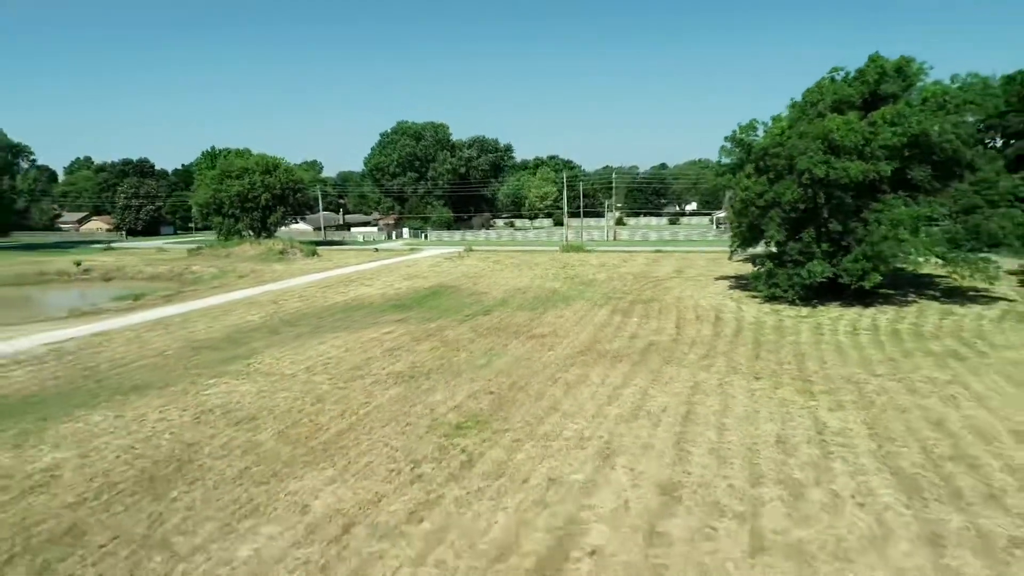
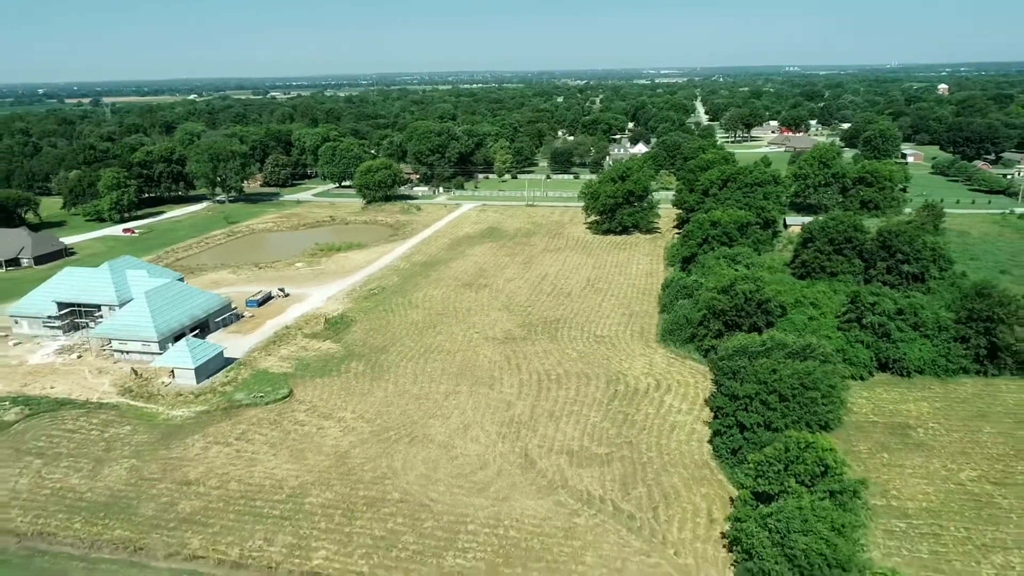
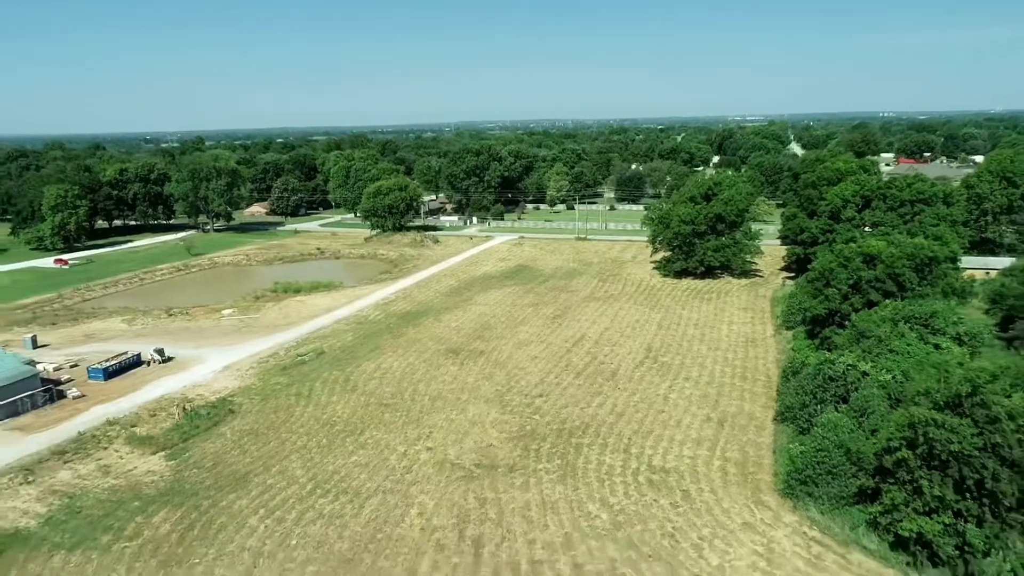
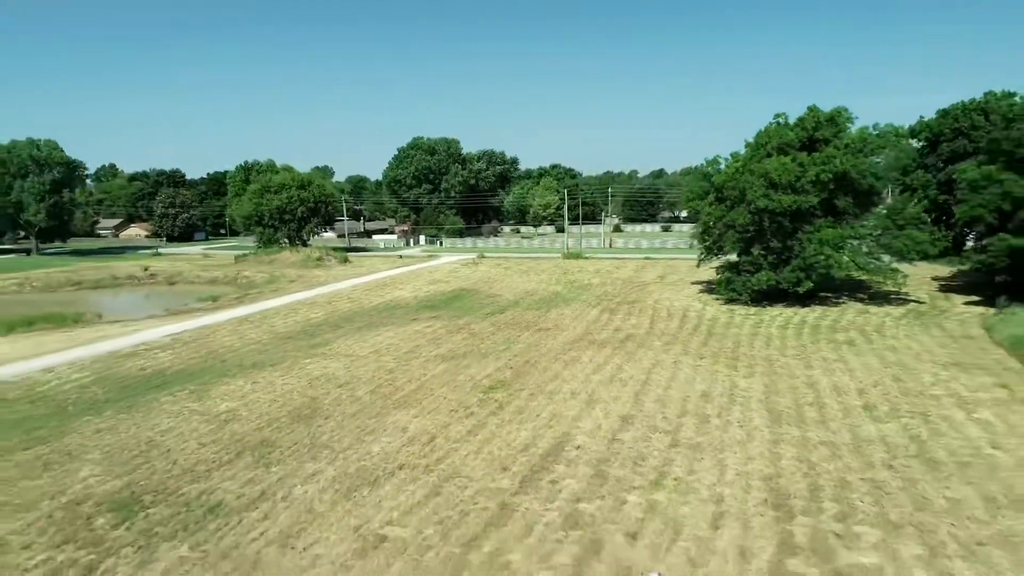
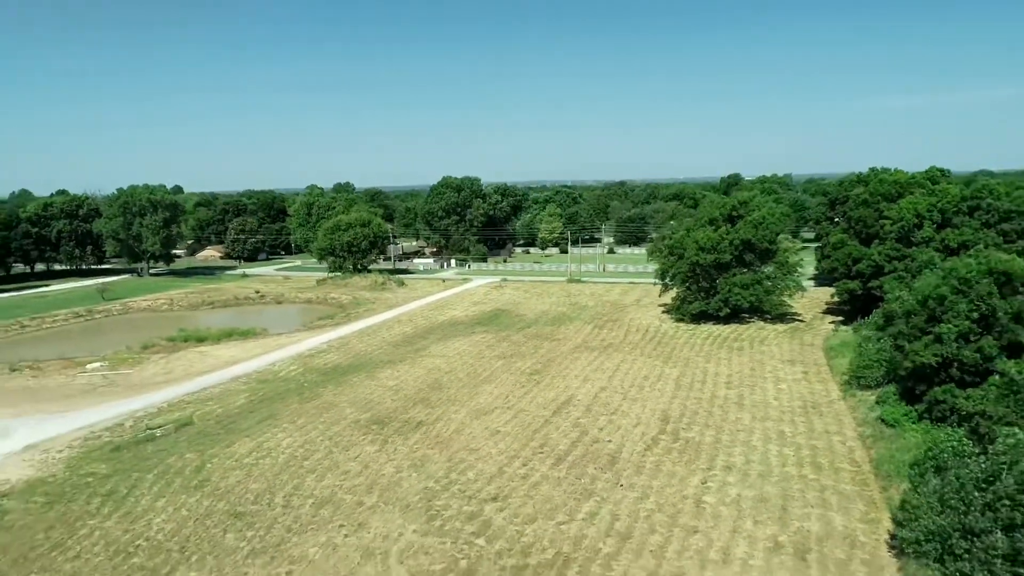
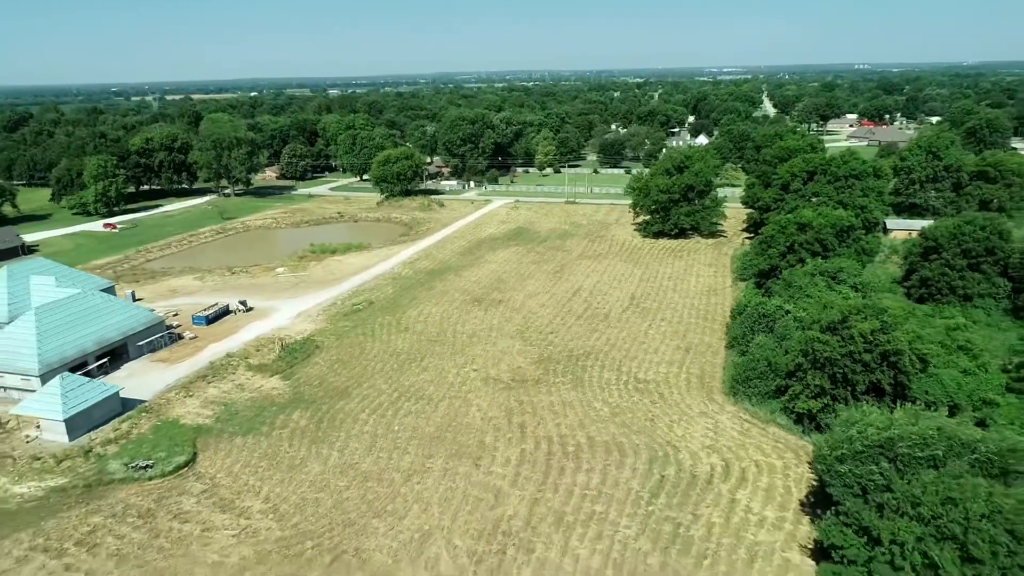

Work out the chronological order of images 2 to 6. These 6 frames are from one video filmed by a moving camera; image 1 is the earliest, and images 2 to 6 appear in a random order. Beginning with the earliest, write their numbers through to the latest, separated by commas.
4, 5, 3, 6, 2
